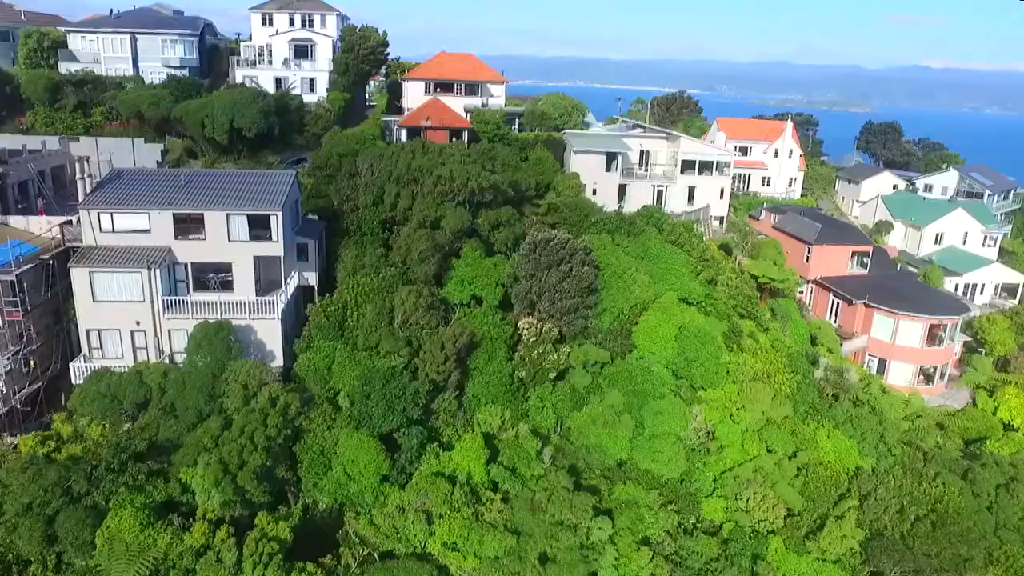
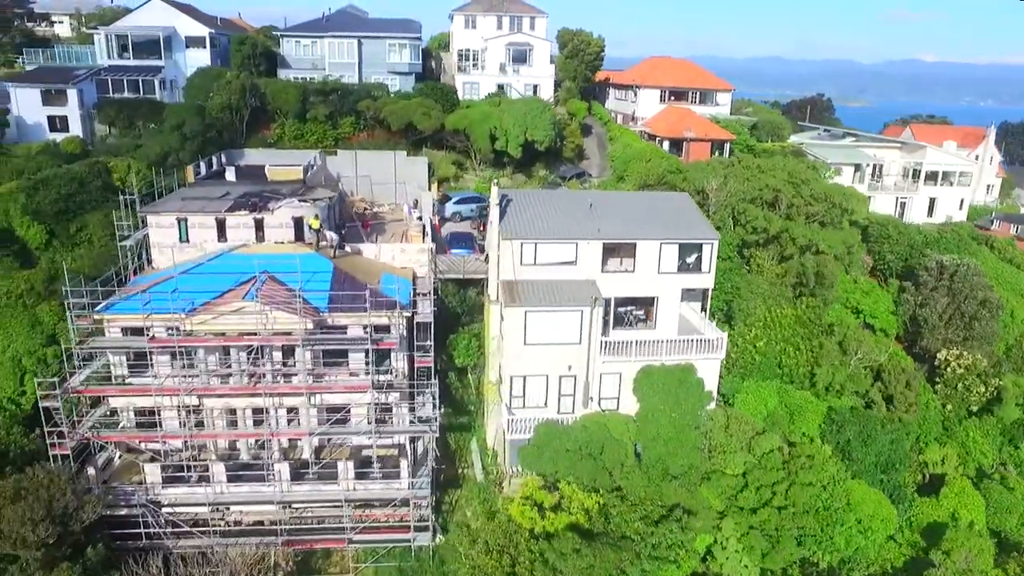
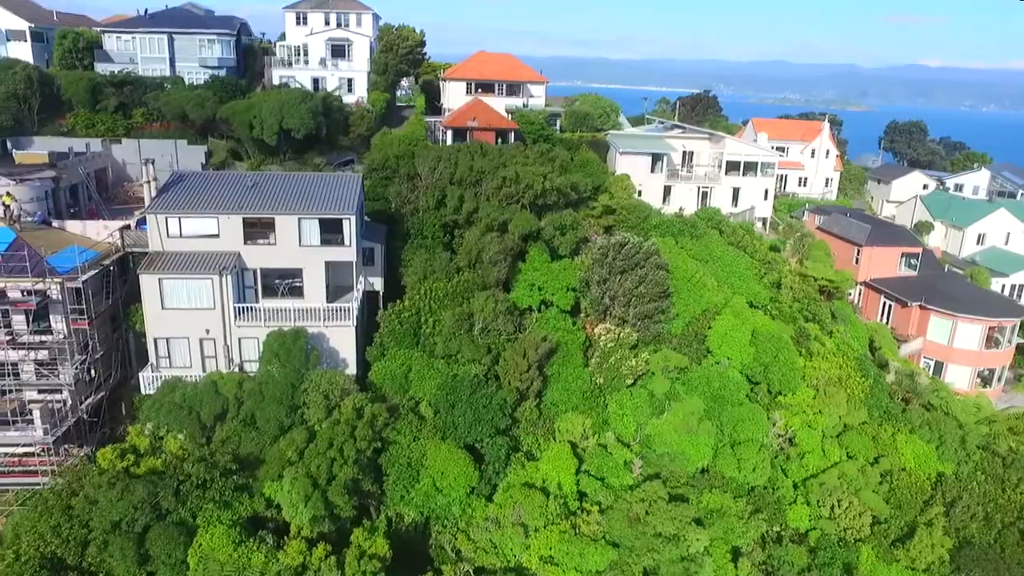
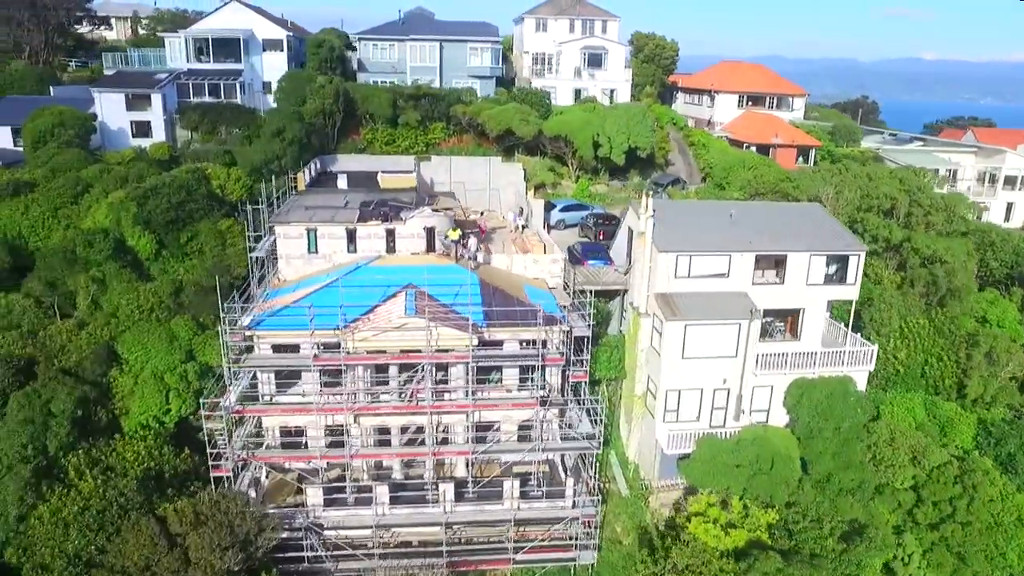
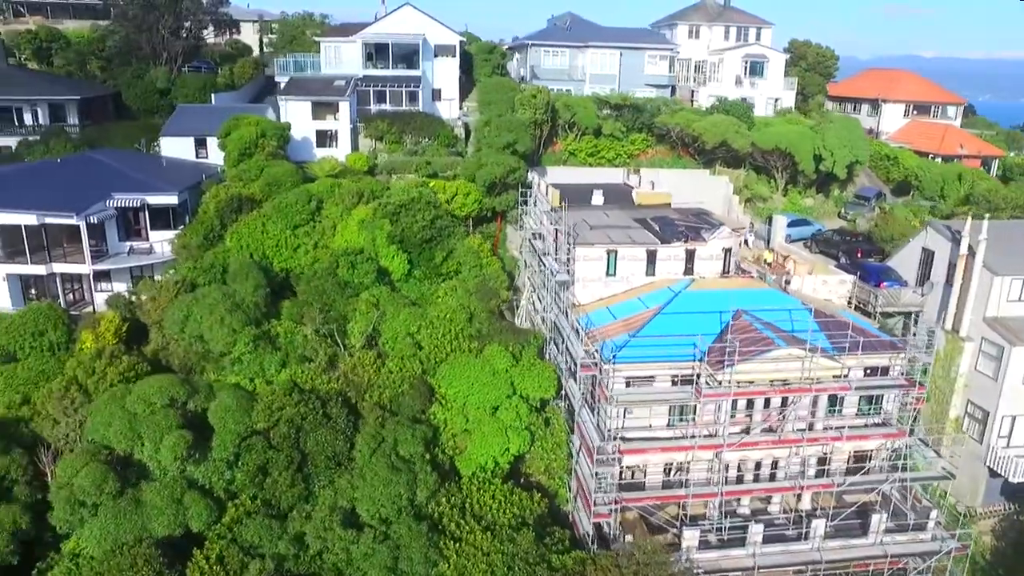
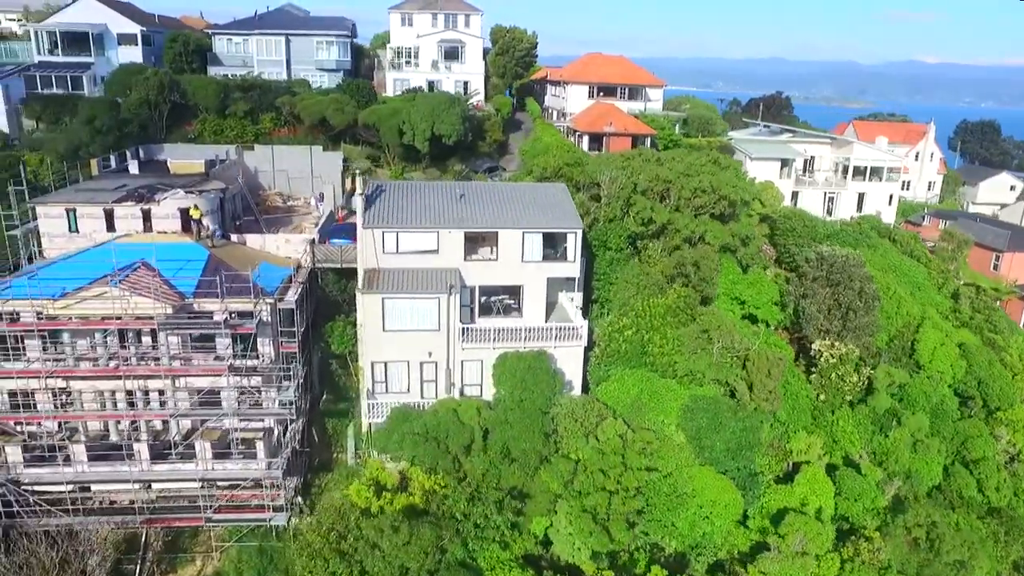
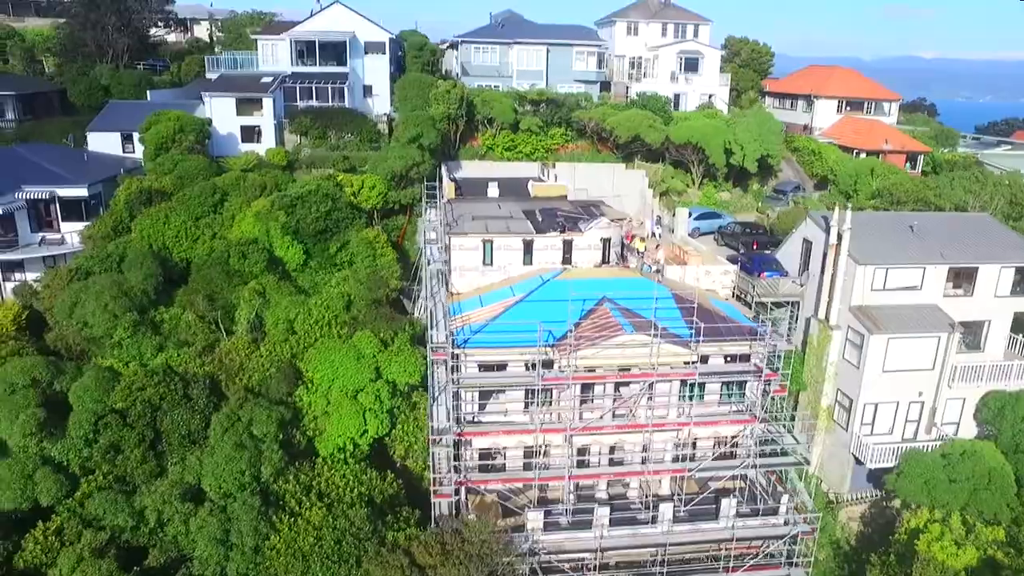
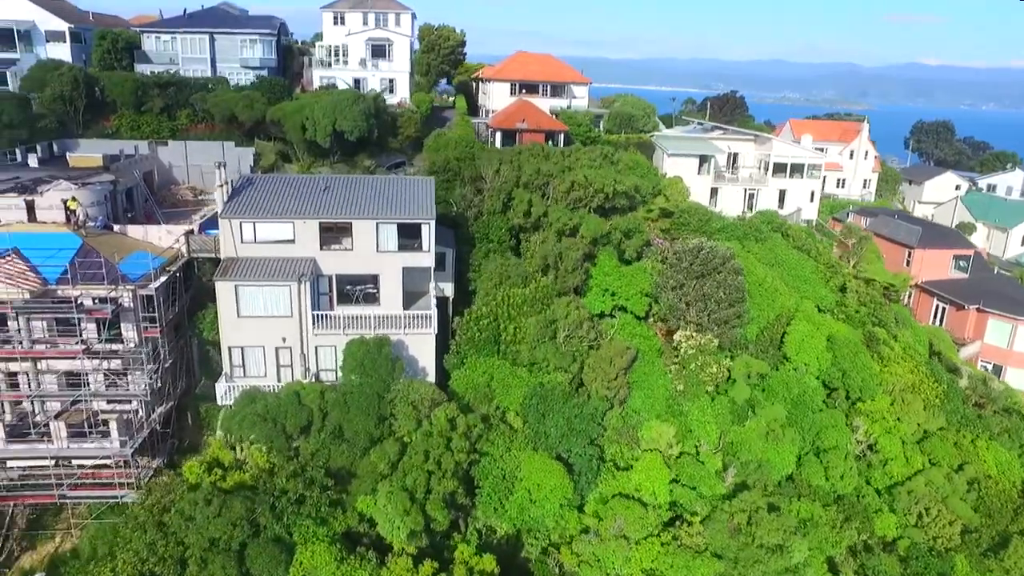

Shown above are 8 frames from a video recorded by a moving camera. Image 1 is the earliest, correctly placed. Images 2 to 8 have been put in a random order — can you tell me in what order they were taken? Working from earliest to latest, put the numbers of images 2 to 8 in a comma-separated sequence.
3, 8, 6, 2, 4, 7, 5
